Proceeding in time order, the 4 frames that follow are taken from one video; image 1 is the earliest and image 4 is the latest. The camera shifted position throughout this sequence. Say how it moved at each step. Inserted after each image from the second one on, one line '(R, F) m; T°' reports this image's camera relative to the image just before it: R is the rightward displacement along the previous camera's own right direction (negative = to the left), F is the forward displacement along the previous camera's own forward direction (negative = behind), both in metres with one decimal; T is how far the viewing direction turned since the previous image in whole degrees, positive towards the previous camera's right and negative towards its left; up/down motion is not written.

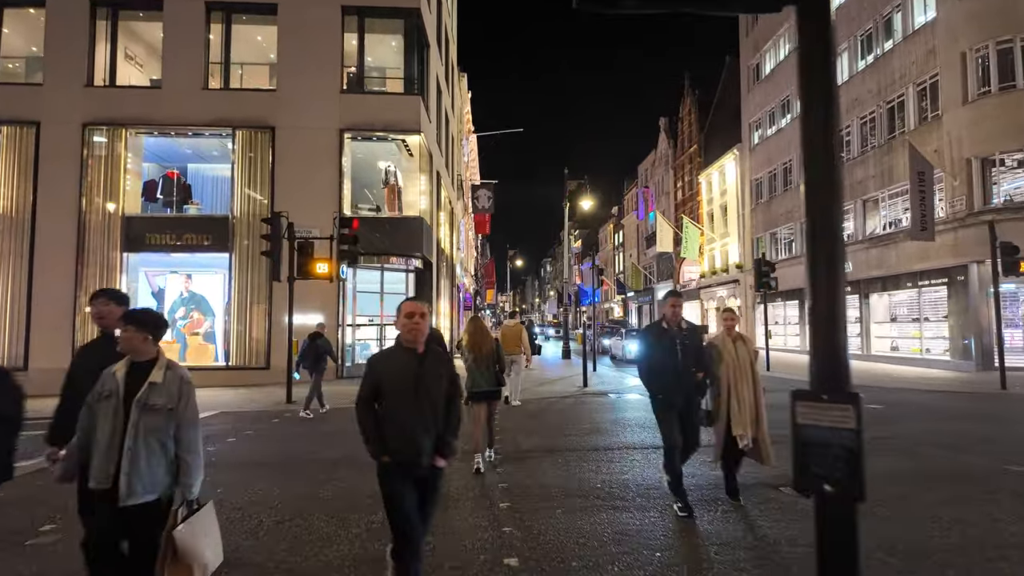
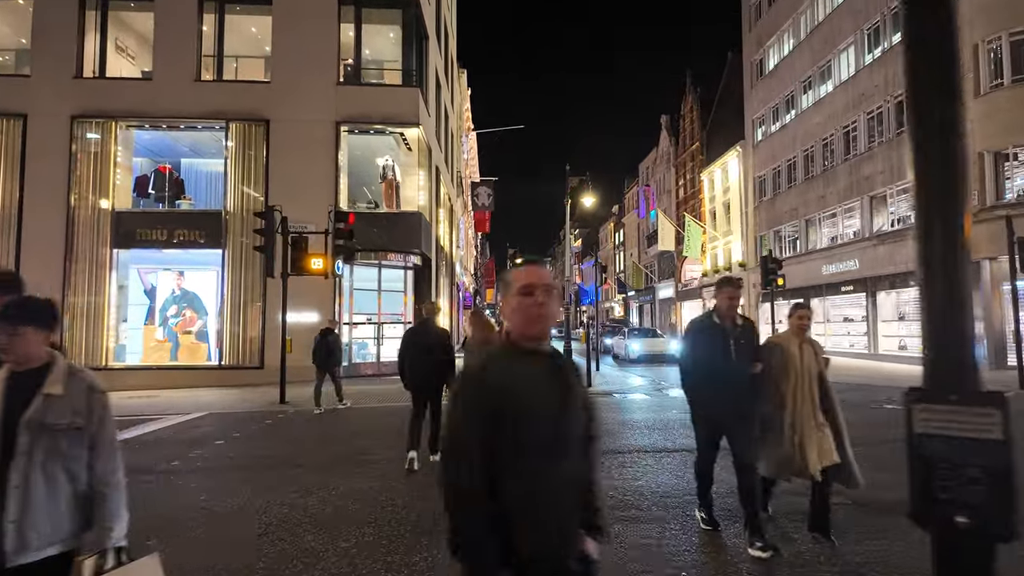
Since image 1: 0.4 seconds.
(0.0, +0.5) m; 0°
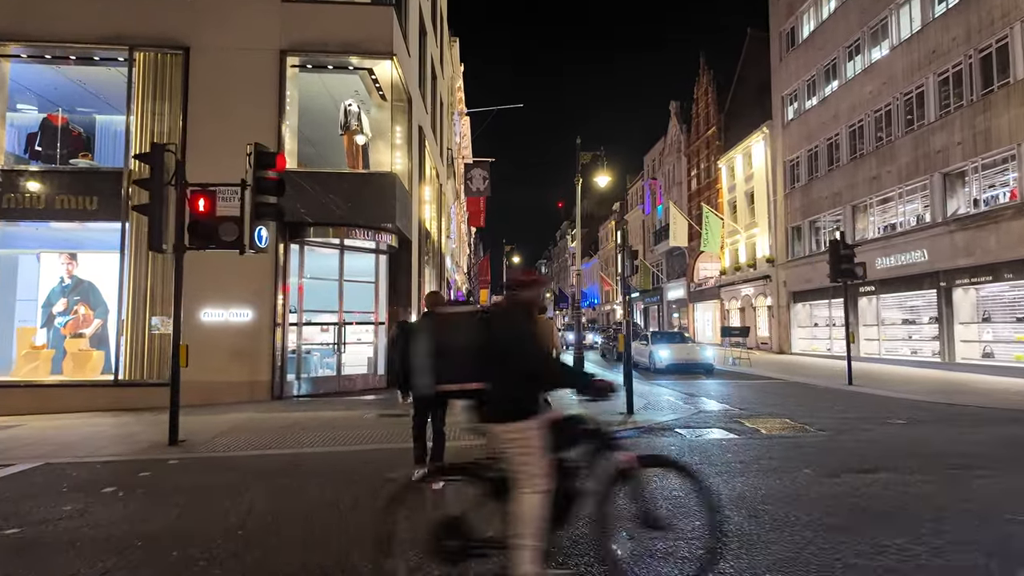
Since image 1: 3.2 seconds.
(-0.3, +4.4) m; +1°
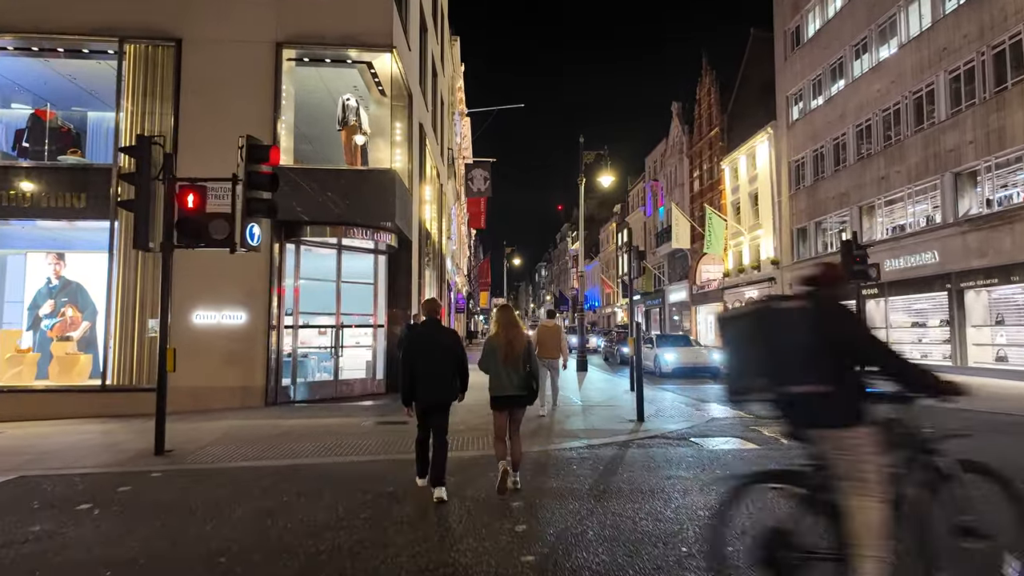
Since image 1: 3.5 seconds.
(-0.1, +0.5) m; 0°
